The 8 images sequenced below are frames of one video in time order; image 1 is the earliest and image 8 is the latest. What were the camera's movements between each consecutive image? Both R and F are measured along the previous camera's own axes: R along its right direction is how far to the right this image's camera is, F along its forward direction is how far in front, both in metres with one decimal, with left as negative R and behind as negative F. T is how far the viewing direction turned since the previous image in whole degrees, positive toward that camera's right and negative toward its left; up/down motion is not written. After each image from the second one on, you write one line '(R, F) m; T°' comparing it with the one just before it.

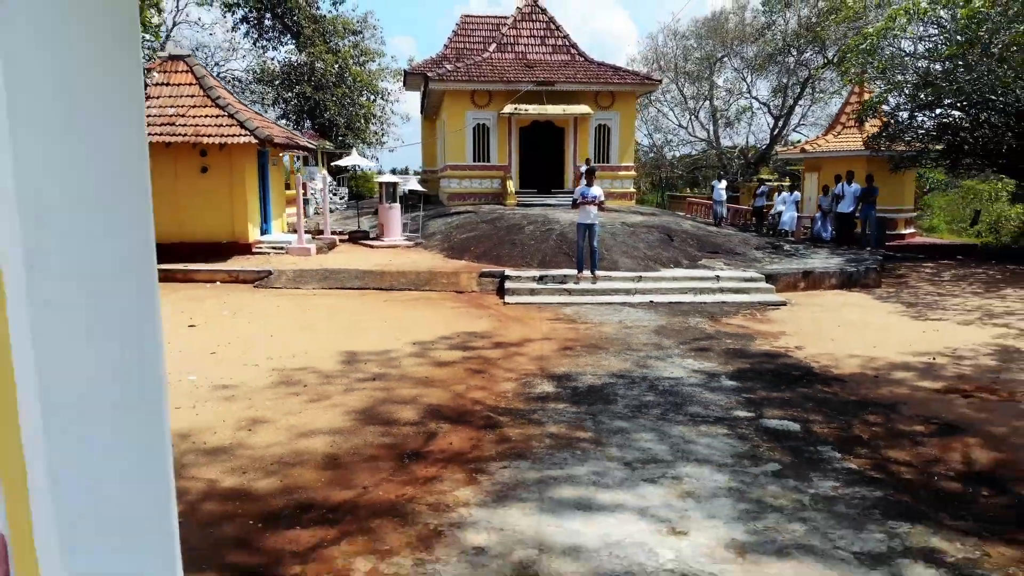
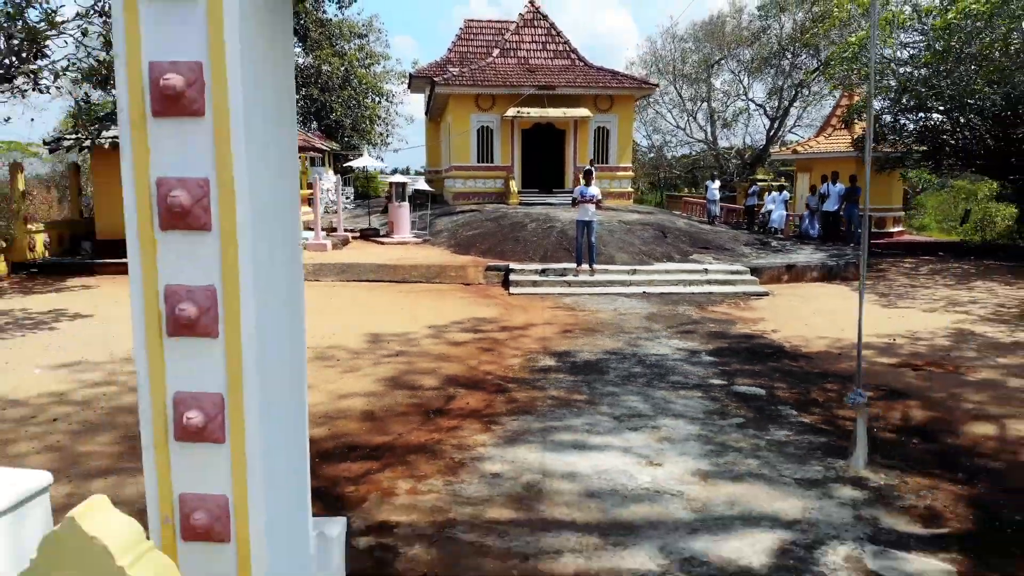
(0.0, -0.7) m; 0°
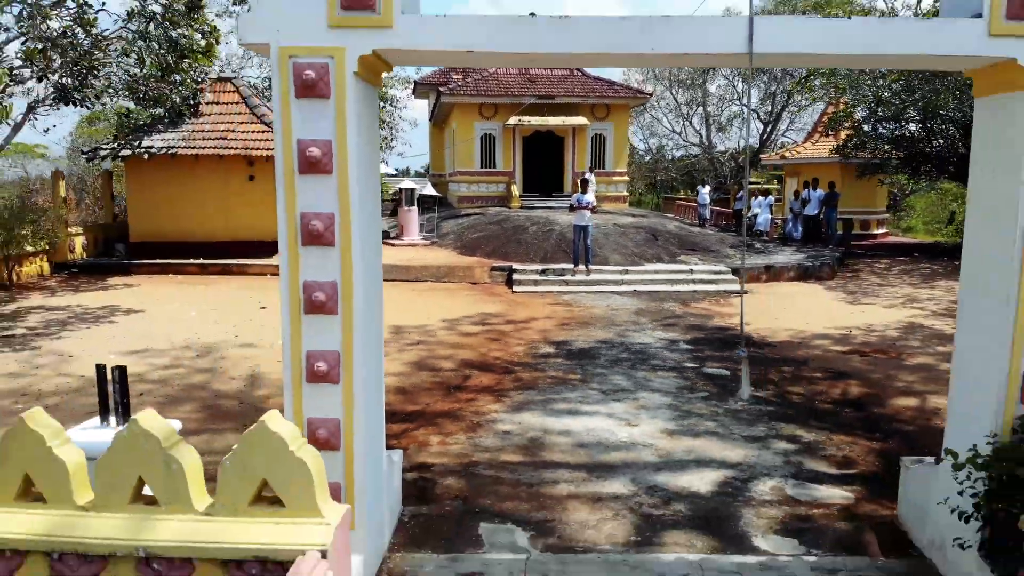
(0.0, -0.9) m; 0°
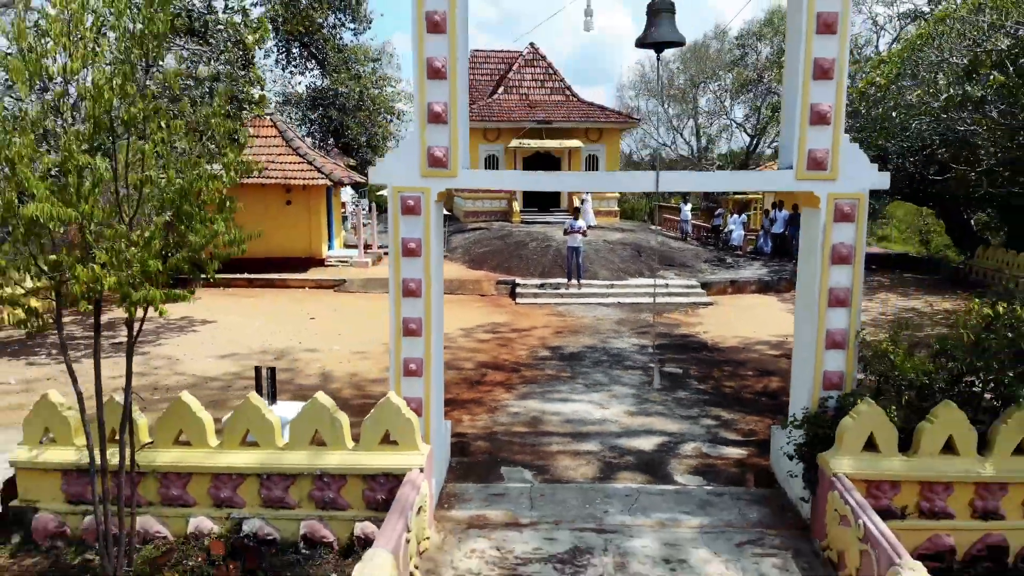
(0.0, -1.8) m; 0°
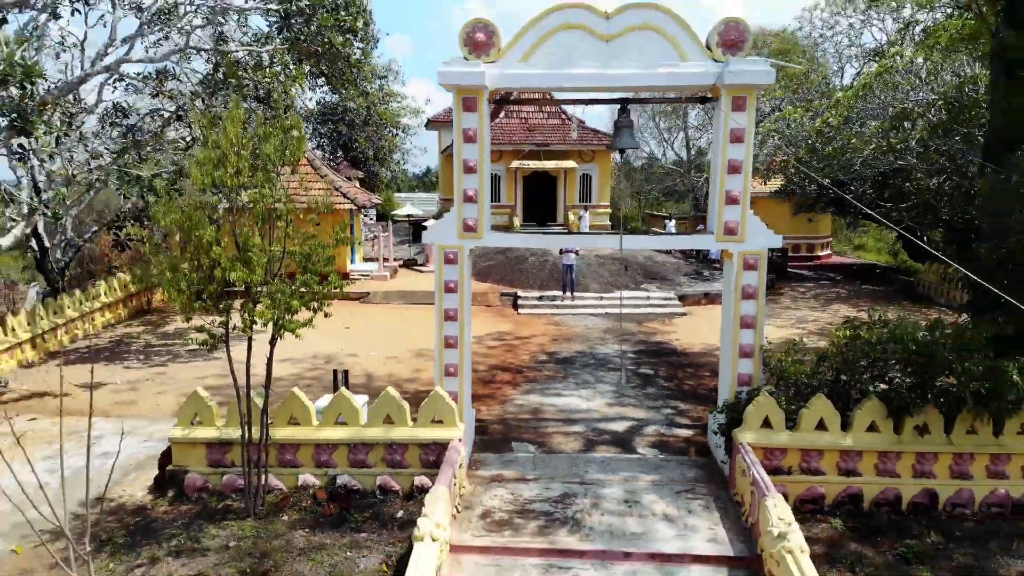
(-0.1, -1.9) m; 0°
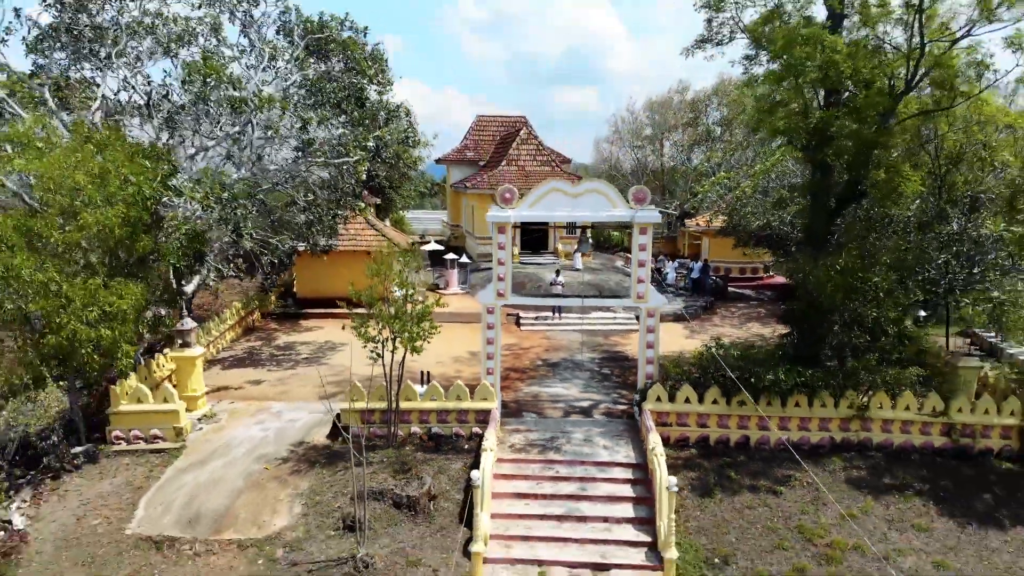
(-0.2, -5.4) m; 0°
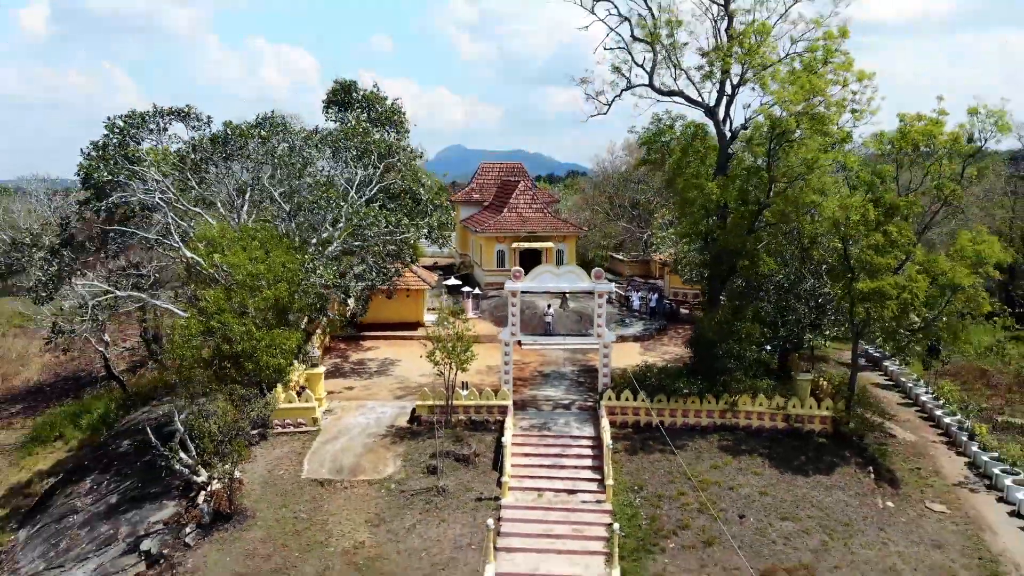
(-0.3, -7.7) m; 0°
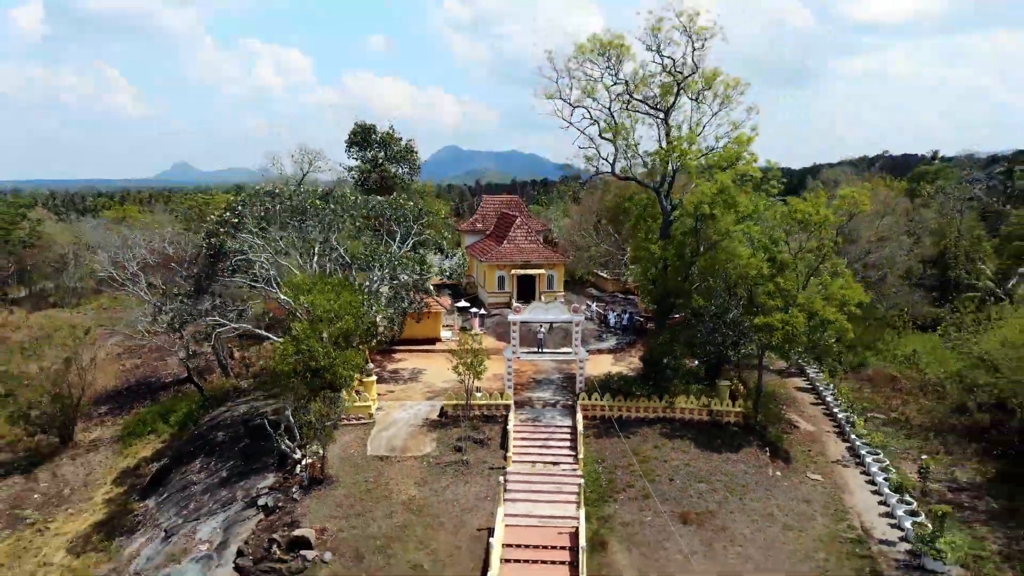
(-0.1, -7.8) m; 0°
